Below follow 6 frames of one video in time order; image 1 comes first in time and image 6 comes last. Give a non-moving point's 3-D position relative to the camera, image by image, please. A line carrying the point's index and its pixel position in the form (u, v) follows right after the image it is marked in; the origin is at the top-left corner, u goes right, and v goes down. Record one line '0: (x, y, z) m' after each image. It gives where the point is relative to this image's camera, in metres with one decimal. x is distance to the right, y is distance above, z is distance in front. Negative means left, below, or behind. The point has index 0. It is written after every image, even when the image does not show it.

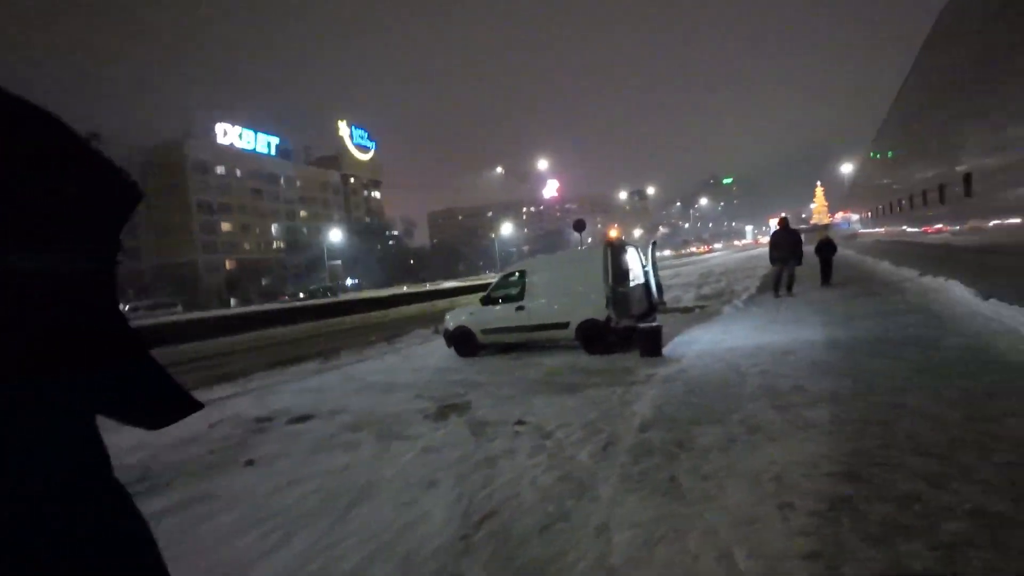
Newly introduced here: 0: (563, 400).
0: (+0.8, -1.7, +7.5) m
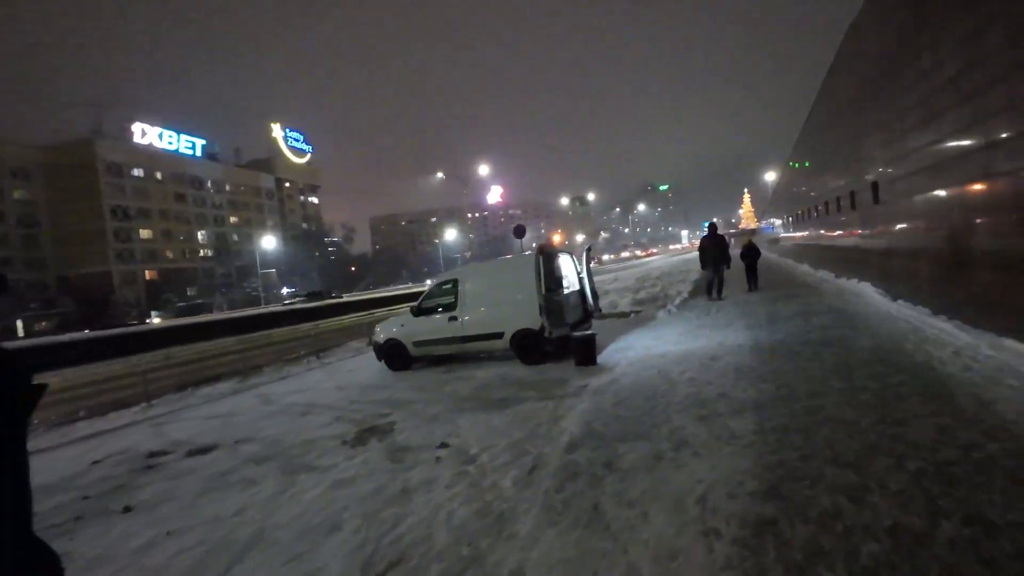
0: (-0.3, -1.9, +7.1) m
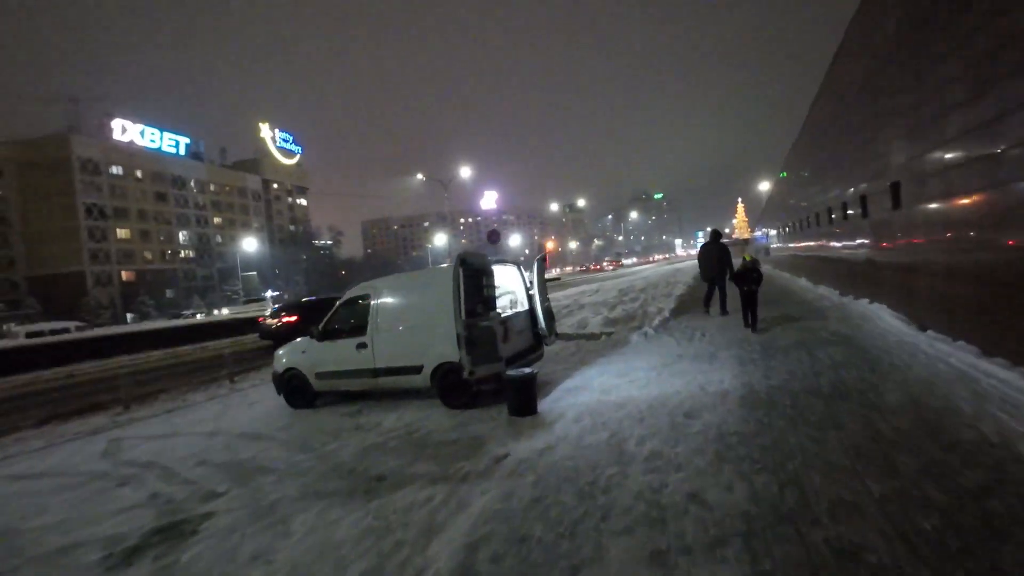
0: (-1.6, -2.2, +4.7) m
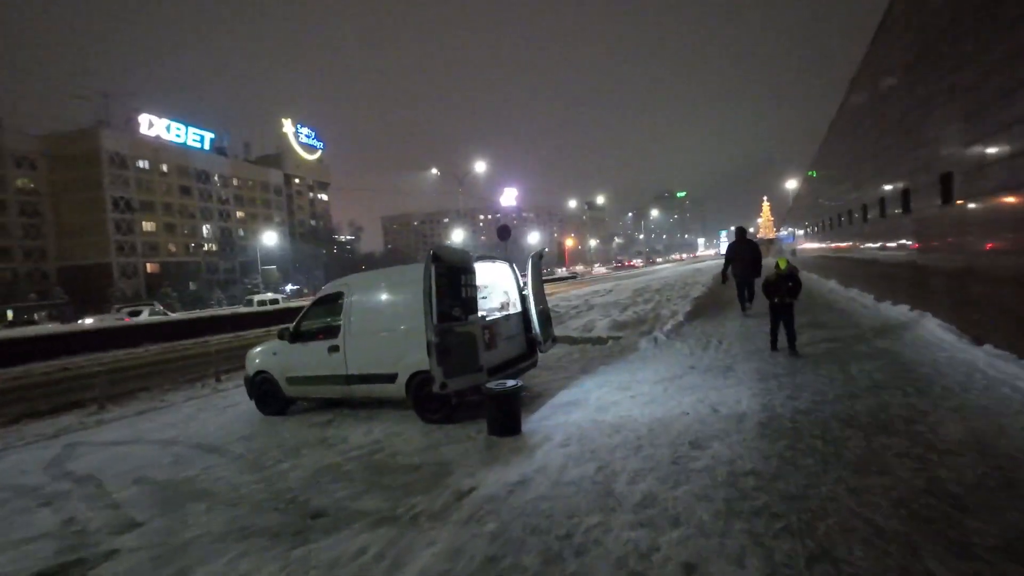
0: (-2.0, -2.2, +3.8) m
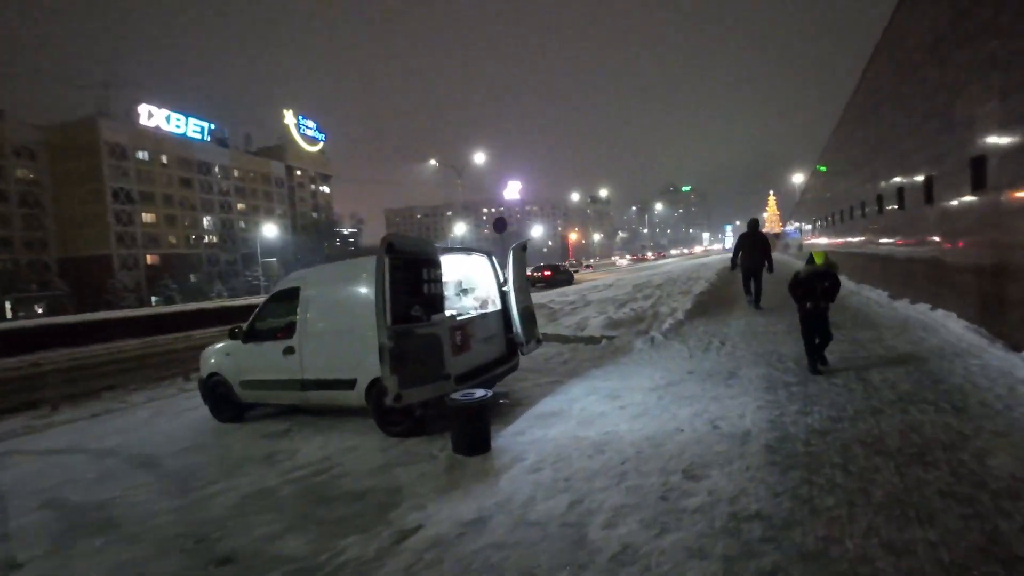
0: (-2.4, -2.2, +3.0) m
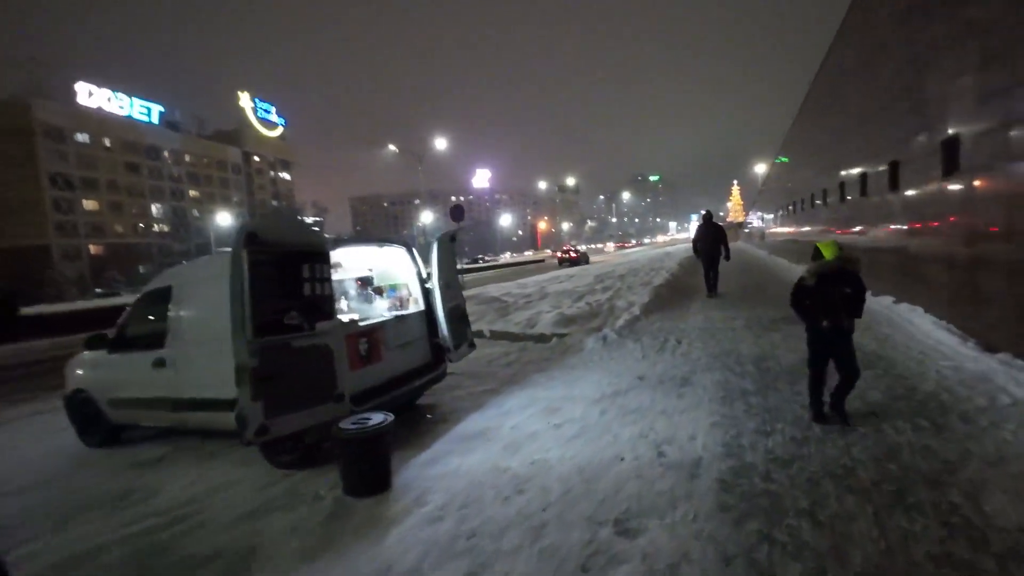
0: (-3.1, -2.3, +1.8) m
